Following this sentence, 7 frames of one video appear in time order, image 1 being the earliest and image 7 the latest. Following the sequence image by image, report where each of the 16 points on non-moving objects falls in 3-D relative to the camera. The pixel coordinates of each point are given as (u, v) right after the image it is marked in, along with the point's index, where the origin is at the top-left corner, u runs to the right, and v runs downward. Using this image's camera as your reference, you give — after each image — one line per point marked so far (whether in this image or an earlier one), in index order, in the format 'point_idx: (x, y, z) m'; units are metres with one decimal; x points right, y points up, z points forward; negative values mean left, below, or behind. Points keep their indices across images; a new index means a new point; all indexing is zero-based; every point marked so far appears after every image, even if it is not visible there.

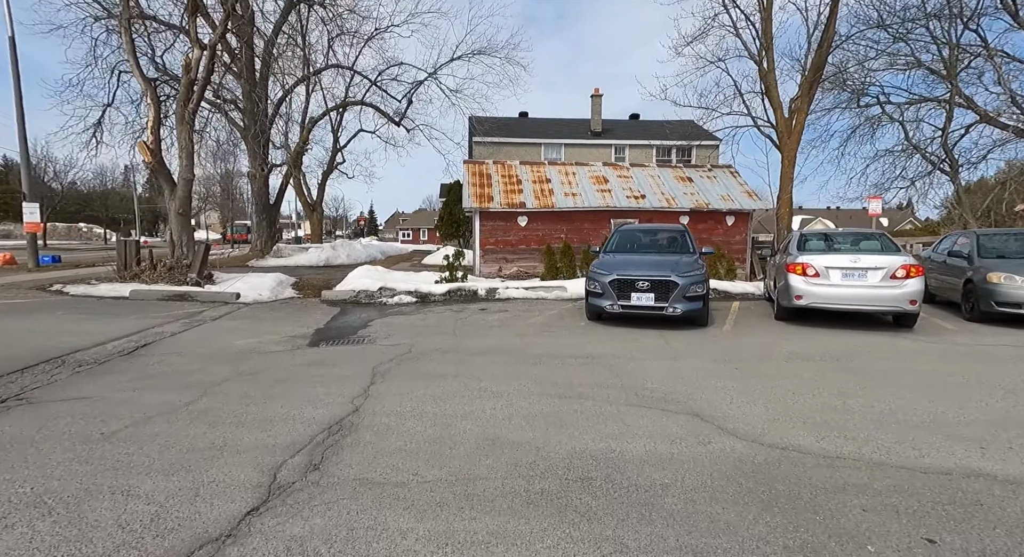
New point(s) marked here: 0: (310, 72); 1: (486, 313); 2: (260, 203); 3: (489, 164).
0: (-7.8, +7.9, +19.5) m
1: (-0.5, -0.7, +9.4) m
2: (-9.1, +2.7, +18.4) m
3: (-0.7, +3.7, +16.2) m
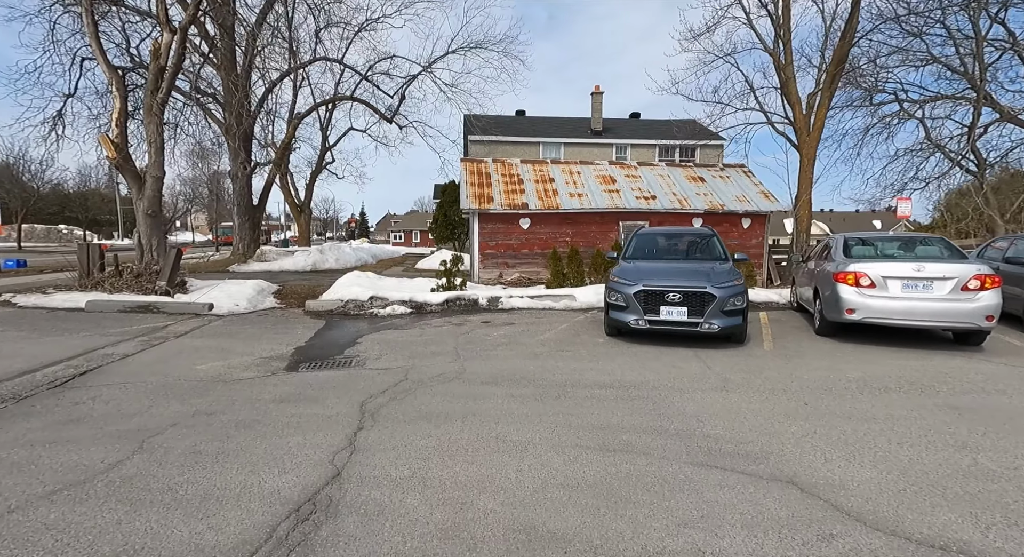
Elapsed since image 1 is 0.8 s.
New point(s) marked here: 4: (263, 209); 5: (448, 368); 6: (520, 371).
0: (-7.8, +7.7, +18.4) m
1: (-0.4, -0.8, +8.4) m
2: (-9.2, +2.5, +17.3) m
3: (-0.7, +3.5, +15.2) m
4: (-8.8, +2.5, +17.9) m
5: (-0.7, -1.0, +5.8) m
6: (+0.1, -1.0, +5.7) m
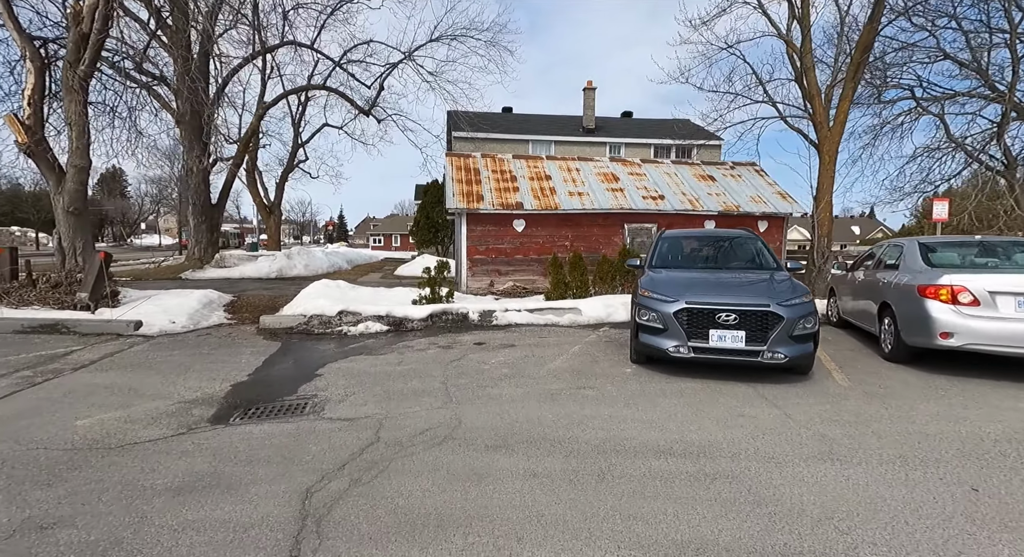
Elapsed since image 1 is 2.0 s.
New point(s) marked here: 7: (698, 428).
0: (-8.1, +7.4, +16.6) m
1: (-0.4, -1.0, +6.8) m
2: (-9.5, +2.3, +15.4) m
3: (-1.0, +3.3, +13.6) m
4: (-9.1, +2.2, +16.1) m
5: (-0.6, -1.2, +4.2) m
6: (+0.2, -1.2, +4.1) m
7: (+1.5, -1.2, +4.0) m
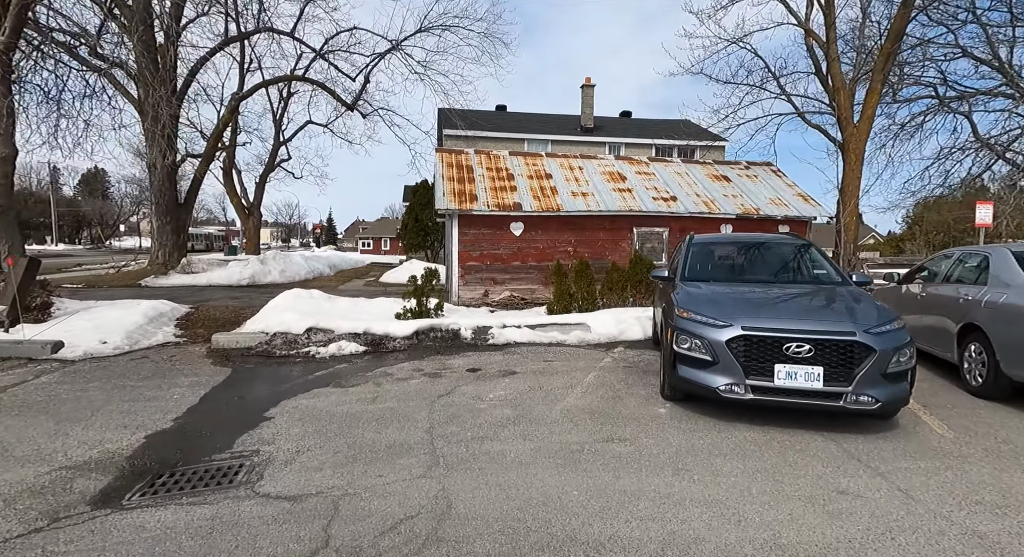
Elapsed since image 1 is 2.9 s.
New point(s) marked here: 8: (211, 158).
0: (-8.3, +7.2, +15.3) m
1: (-0.3, -1.1, +5.6) m
2: (-9.6, +2.1, +14.0) m
3: (-1.0, +3.1, +12.4) m
4: (-9.2, +2.0, +14.7) m
5: (-0.6, -1.3, +3.0) m
6: (+0.2, -1.3, +2.9) m
7: (+1.5, -1.3, +2.8) m
8: (-8.8, +3.5, +14.9) m
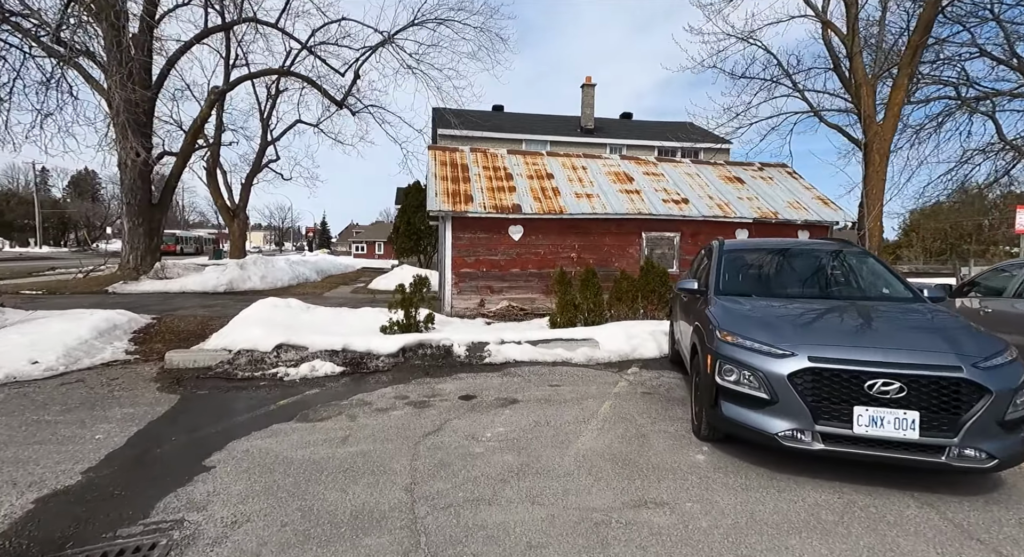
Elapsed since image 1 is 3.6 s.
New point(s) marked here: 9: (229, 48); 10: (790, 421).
0: (-8.3, +7.1, +14.4) m
1: (-0.3, -1.3, +4.7) m
2: (-9.7, +2.0, +13.1) m
3: (-1.1, +2.9, +11.5) m
4: (-9.3, +1.9, +13.8) m
5: (-0.5, -1.4, +2.1) m
6: (+0.3, -1.4, +2.0) m
7: (+1.6, -1.4, +1.9) m
8: (-8.8, +3.4, +13.9) m
9: (-10.4, +8.5, +18.8) m
10: (+1.7, -0.9, +3.2) m
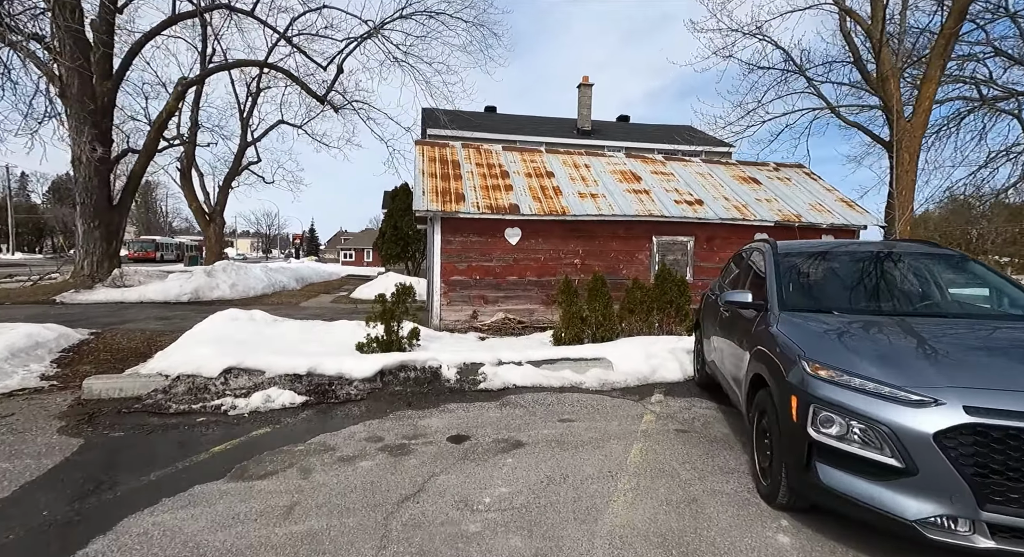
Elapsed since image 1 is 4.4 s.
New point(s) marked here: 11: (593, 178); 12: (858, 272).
0: (-8.5, +6.9, +13.3) m
1: (-0.3, -1.3, +3.6) m
2: (-9.8, +1.8, +11.8) m
3: (-1.2, +2.7, +10.5) m
4: (-9.4, +1.7, +12.5) m
5: (-0.5, -1.4, +1.0) m
6: (+0.4, -1.4, +0.9) m
7: (+1.6, -1.4, +0.8) m
8: (-9.0, +3.2, +12.7) m
9: (-10.6, +8.2, +17.6) m
10: (+1.8, -0.9, +2.2) m
11: (+1.6, +2.0, +9.9) m
12: (+3.0, 0.0, +4.1) m
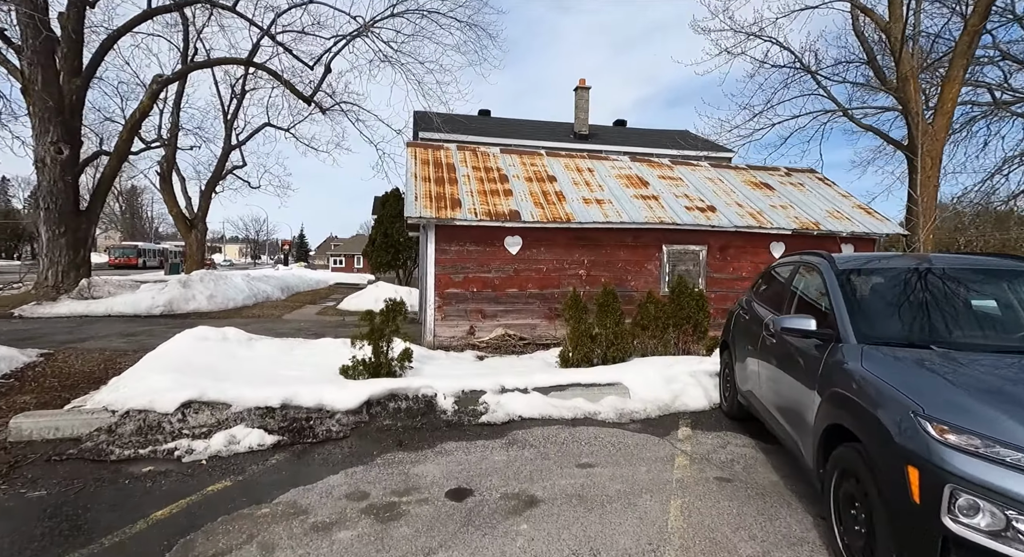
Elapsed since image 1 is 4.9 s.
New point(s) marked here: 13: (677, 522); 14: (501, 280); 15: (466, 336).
0: (-8.5, +6.6, +12.5) m
1: (-0.2, -1.5, +2.9) m
2: (-9.8, +1.5, +11.0) m
3: (-1.2, +2.5, +9.8) m
4: (-9.5, +1.4, +11.7) m
5: (-0.3, -1.5, +0.3) m
6: (+0.5, -1.5, +0.2) m
7: (+1.8, -1.5, +0.1) m
8: (-9.0, +2.9, +11.9) m
9: (-10.8, +7.9, +16.8) m
10: (+1.9, -1.1, +1.5) m
11: (+1.5, +1.7, +9.3) m
12: (+3.1, -0.2, +3.4) m
13: (+1.0, -1.5, +3.1) m
14: (-0.2, 0.0, +8.1) m
15: (-0.7, -0.9, +8.0) m
